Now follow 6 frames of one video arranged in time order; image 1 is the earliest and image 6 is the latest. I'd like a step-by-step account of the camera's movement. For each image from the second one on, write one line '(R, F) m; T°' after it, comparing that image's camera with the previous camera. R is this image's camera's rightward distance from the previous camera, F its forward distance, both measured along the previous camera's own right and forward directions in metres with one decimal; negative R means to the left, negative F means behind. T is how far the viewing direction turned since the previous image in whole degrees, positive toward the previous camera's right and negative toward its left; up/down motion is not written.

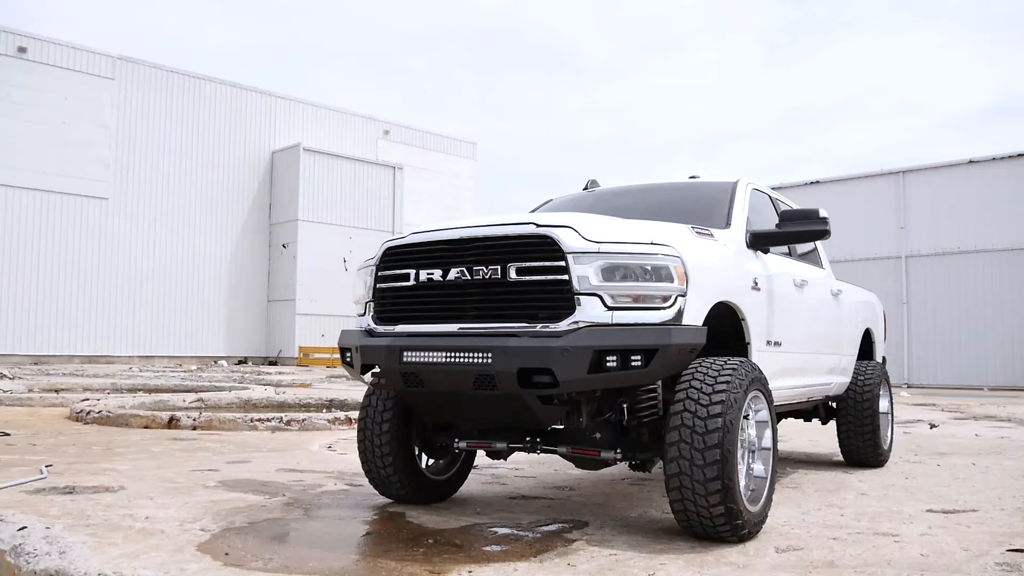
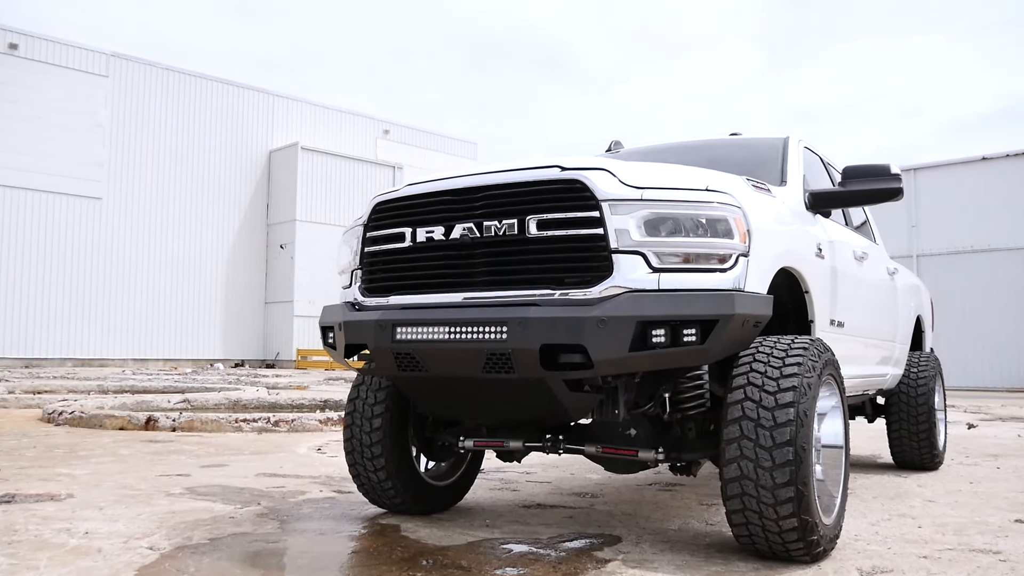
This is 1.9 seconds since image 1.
(-0.1, +0.8) m; 0°
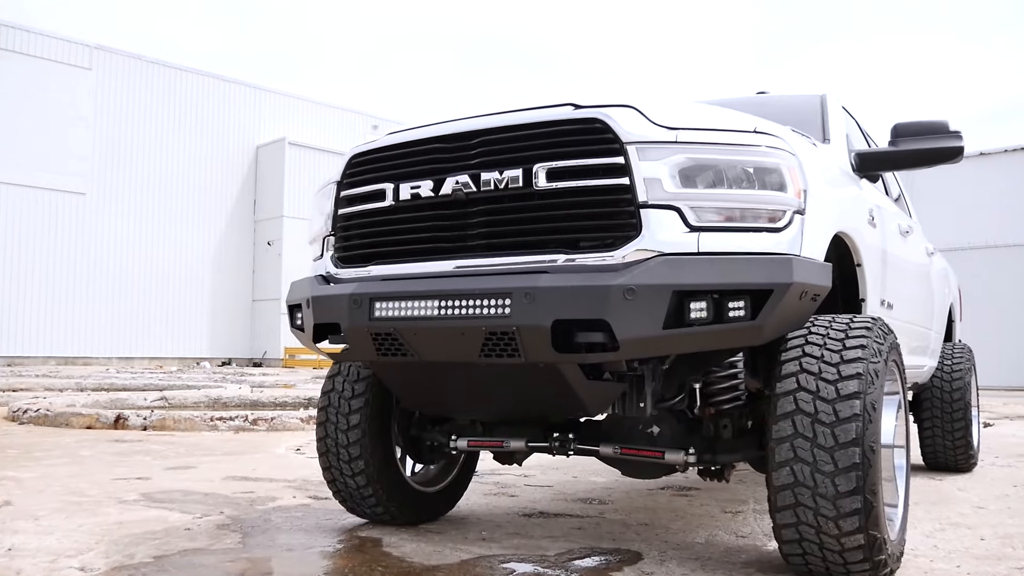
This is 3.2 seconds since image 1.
(0.0, +0.6) m; +1°
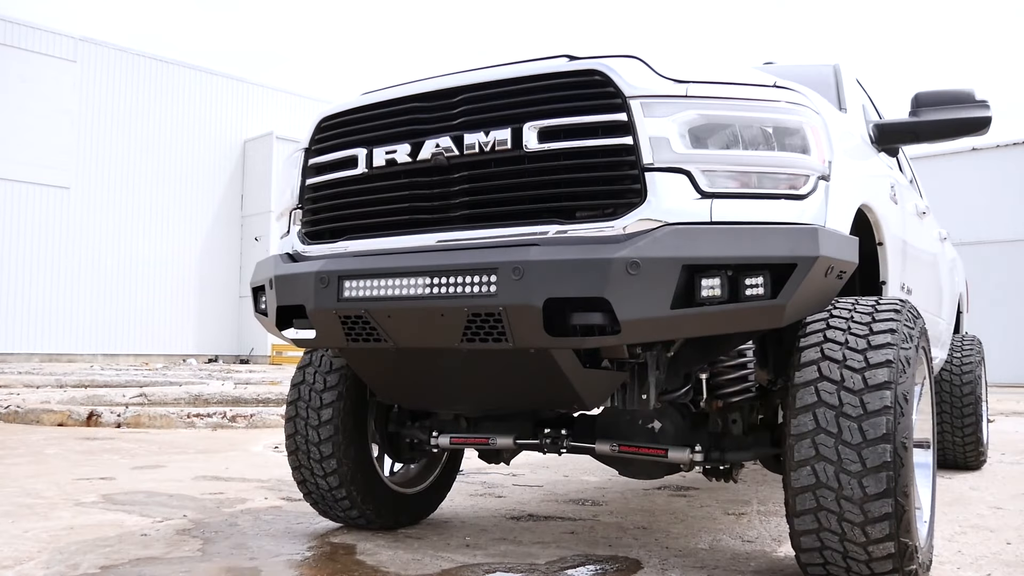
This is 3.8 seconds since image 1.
(0.0, +0.3) m; +1°
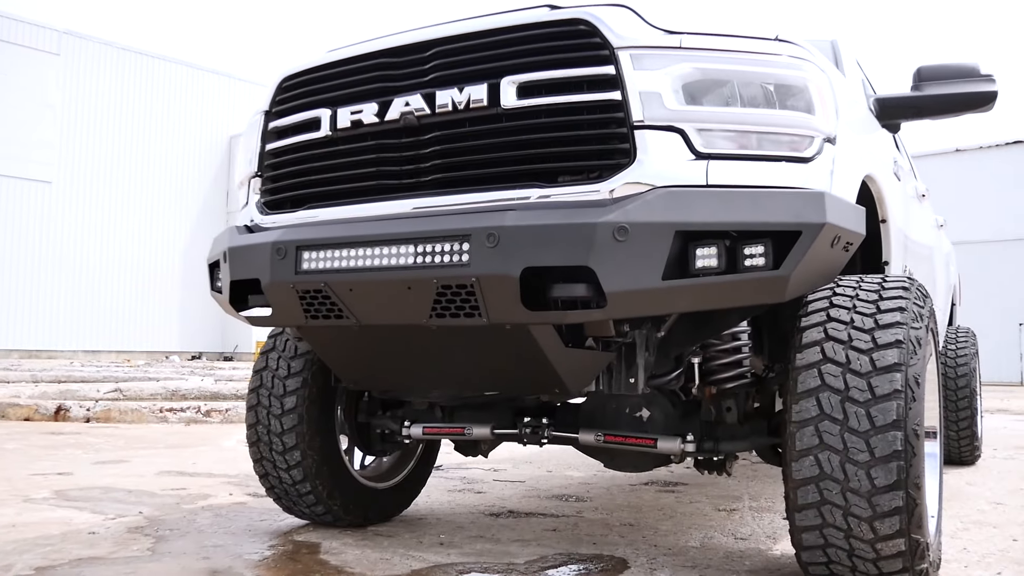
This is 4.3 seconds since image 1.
(0.0, +0.2) m; +1°
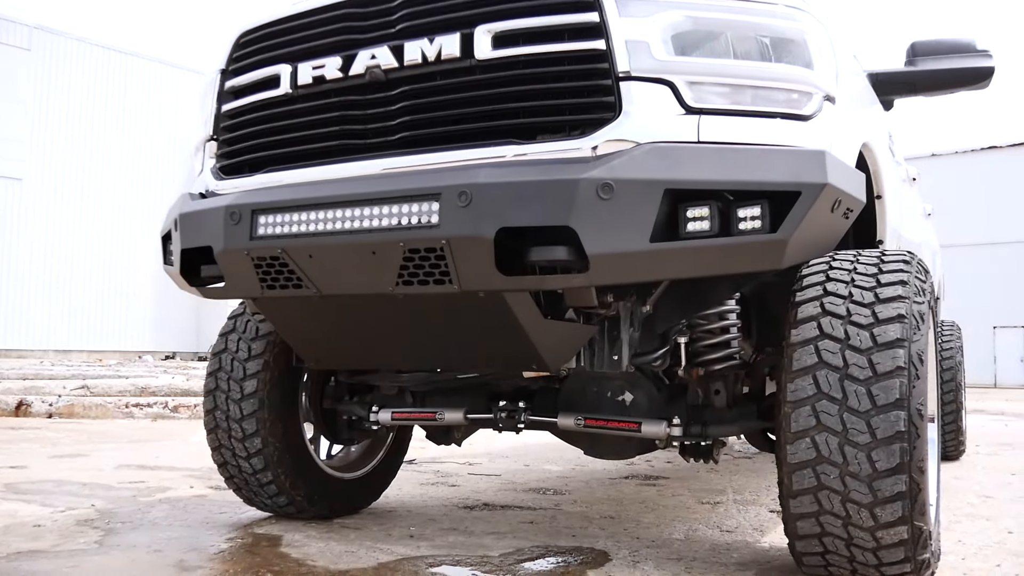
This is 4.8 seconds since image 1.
(0.0, +0.2) m; +1°
